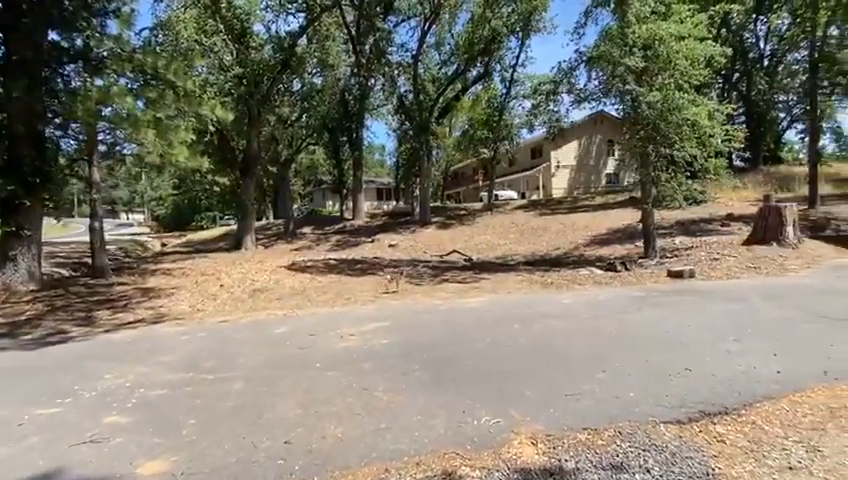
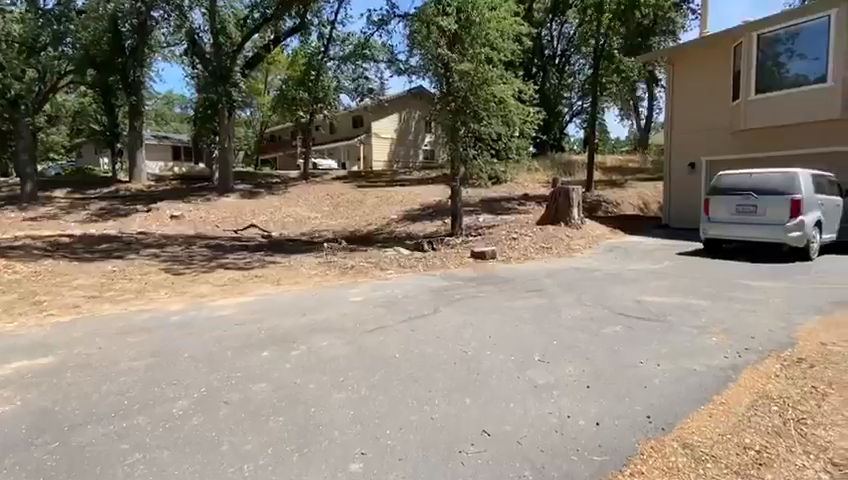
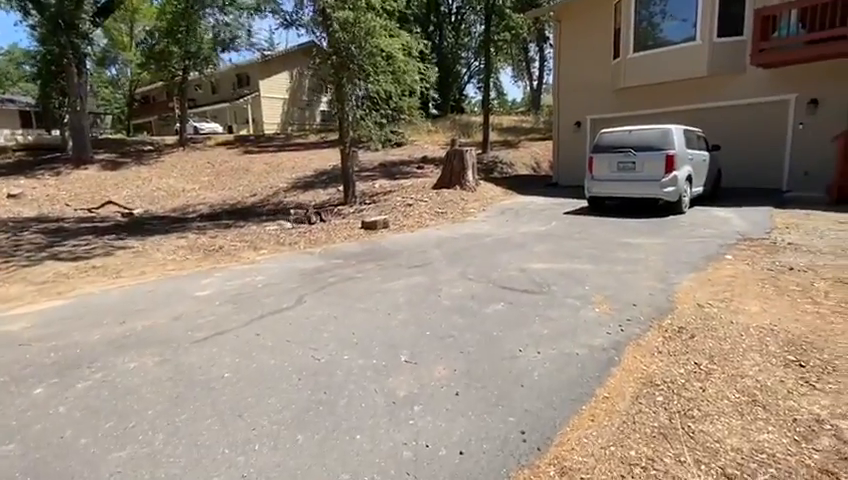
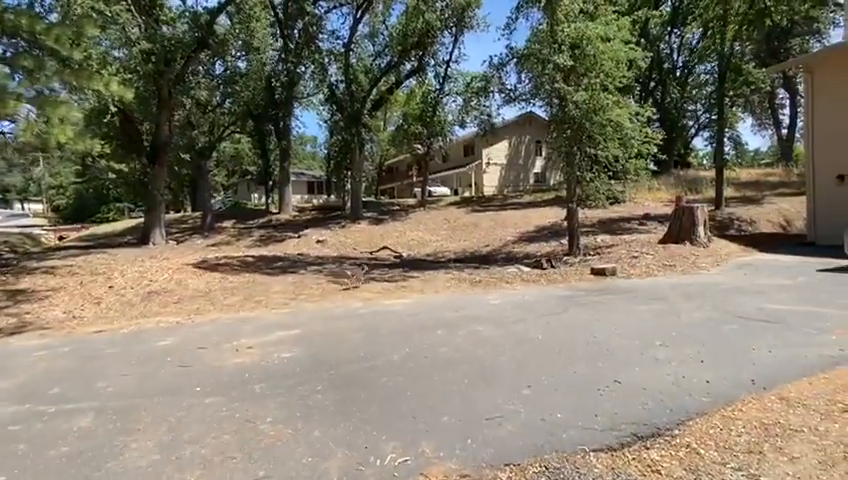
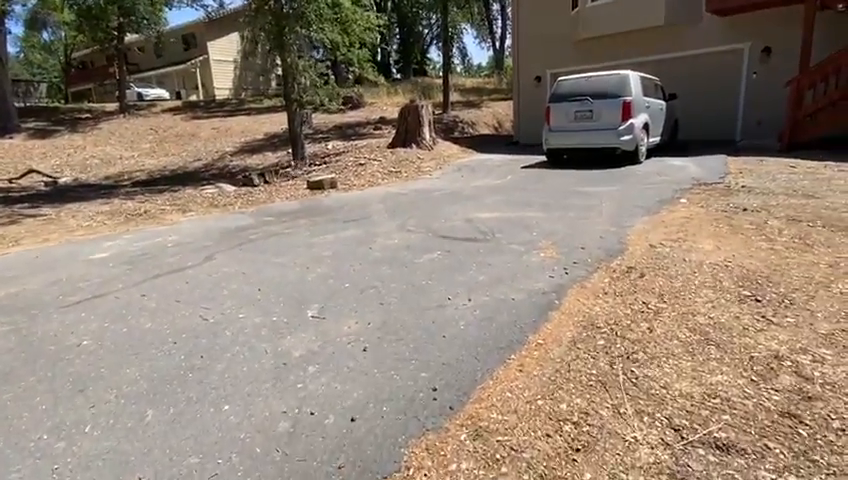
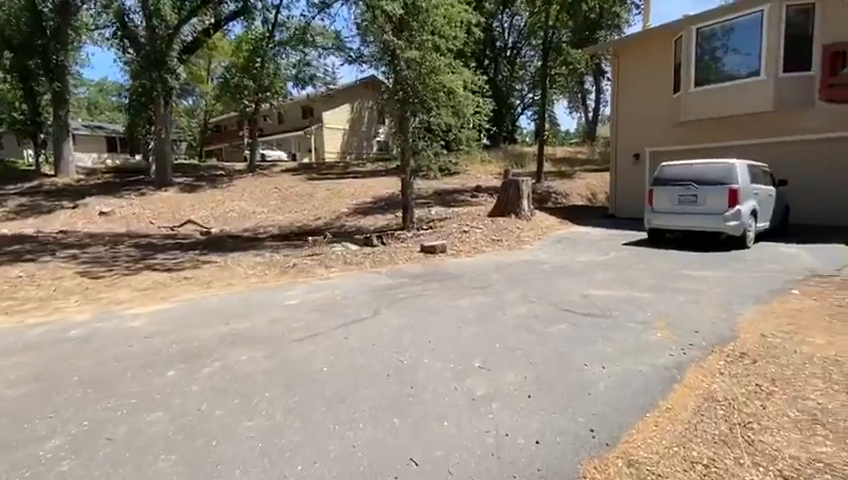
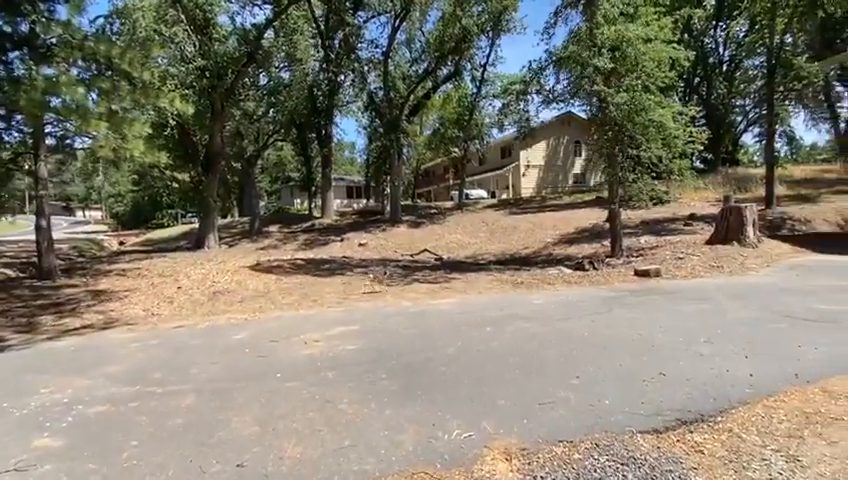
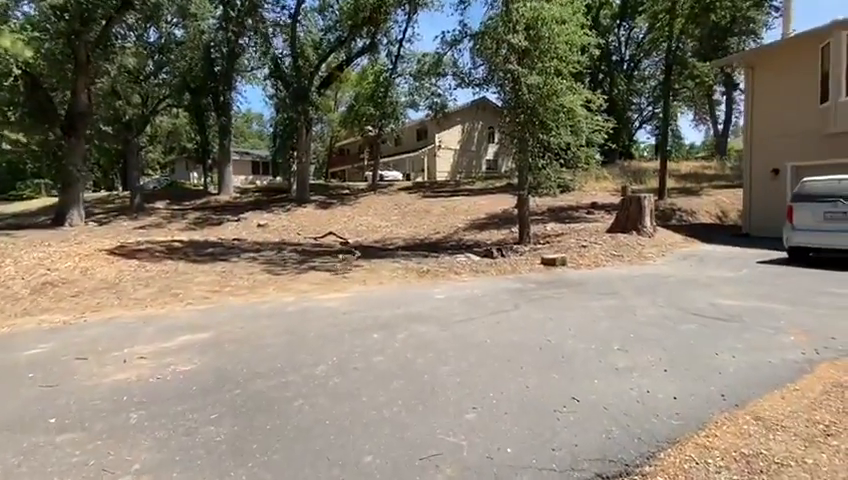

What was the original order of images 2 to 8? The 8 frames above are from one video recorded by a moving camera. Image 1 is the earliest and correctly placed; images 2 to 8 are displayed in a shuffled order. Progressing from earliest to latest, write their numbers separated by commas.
7, 4, 8, 2, 6, 3, 5
